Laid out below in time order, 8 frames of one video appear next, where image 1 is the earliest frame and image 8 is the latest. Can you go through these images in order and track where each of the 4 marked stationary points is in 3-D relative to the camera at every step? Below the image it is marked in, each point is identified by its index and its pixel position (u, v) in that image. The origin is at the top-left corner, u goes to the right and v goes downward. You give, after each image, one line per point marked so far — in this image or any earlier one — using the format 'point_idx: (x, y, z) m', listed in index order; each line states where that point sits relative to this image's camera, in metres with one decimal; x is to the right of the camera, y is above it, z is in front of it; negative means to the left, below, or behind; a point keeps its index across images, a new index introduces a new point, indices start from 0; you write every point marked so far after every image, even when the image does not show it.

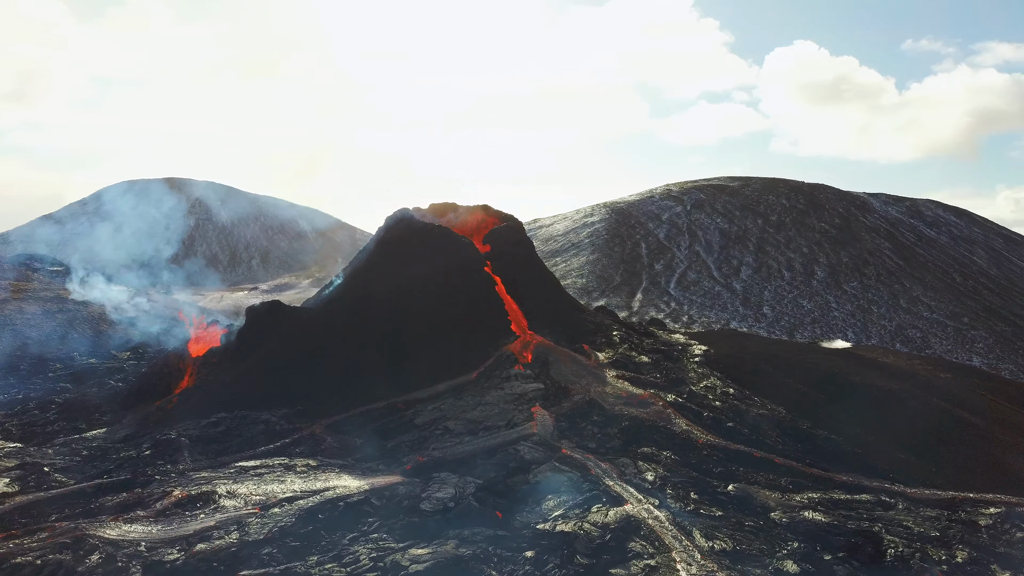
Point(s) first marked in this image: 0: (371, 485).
0: (-3.0, -4.3, +12.3) m
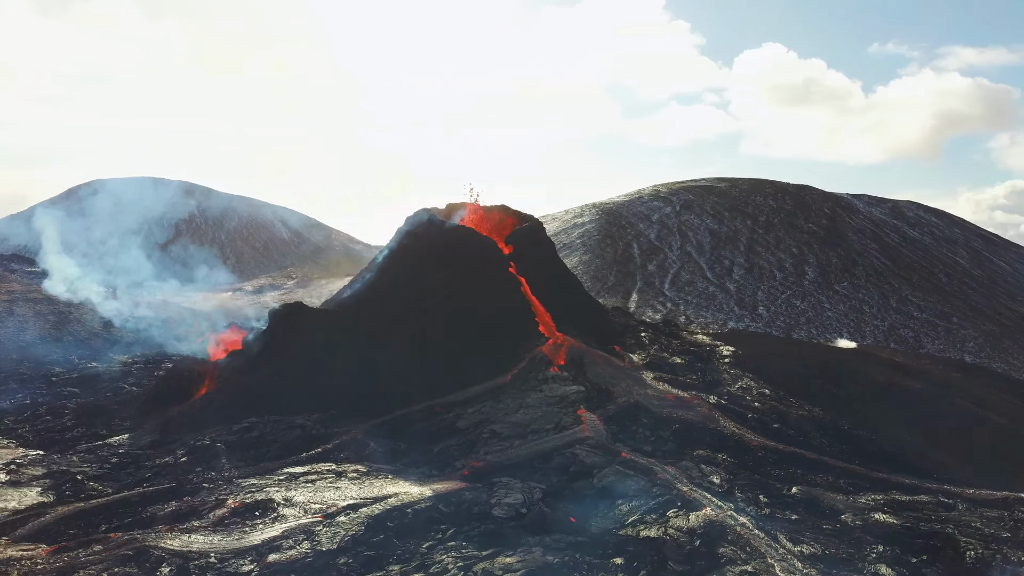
0: (-1.6, -4.3, +12.0) m
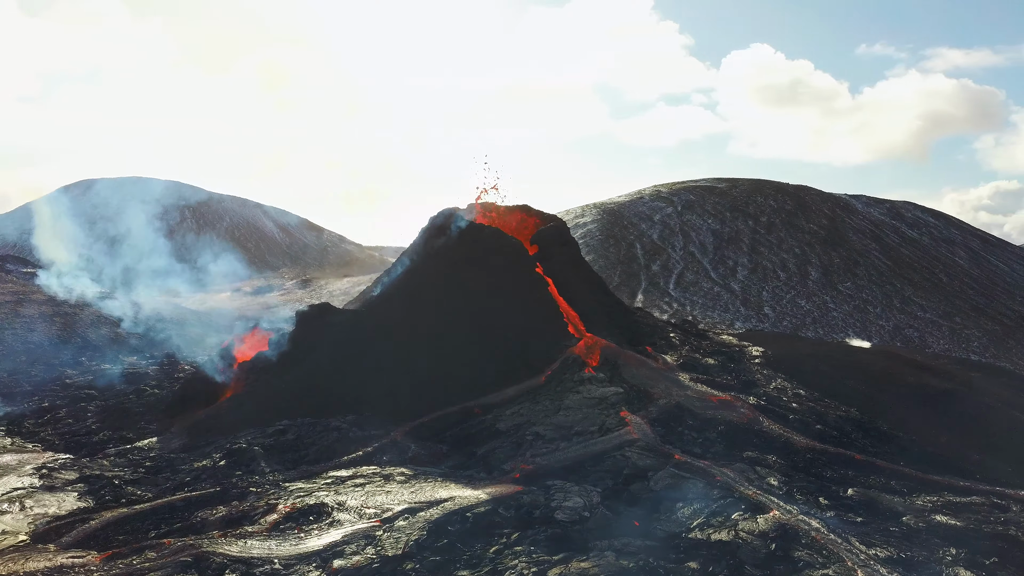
0: (-0.4, -4.3, +11.8) m
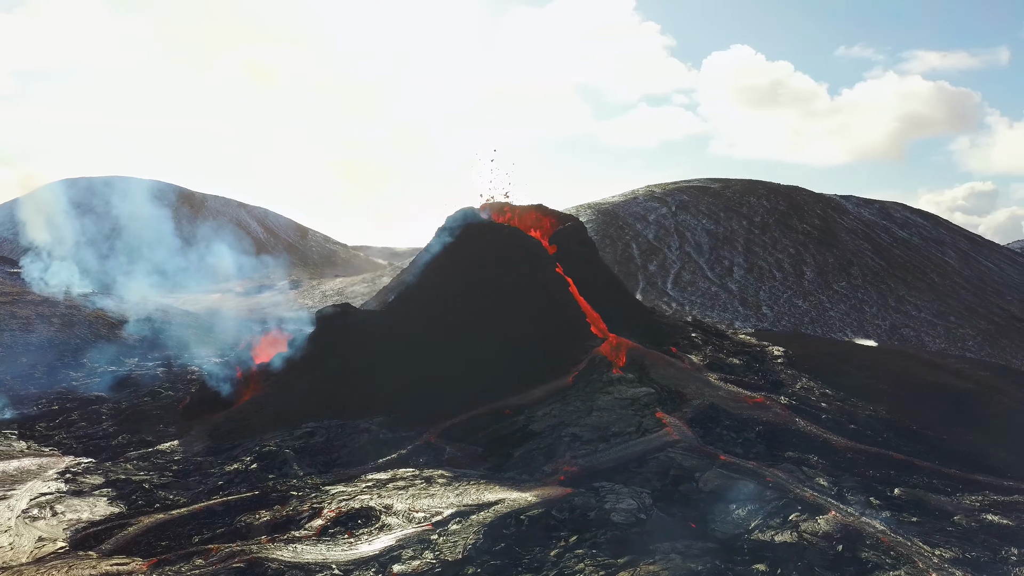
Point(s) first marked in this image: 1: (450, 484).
0: (+0.6, -4.3, +11.7) m
1: (-1.4, -4.5, +13.2) m
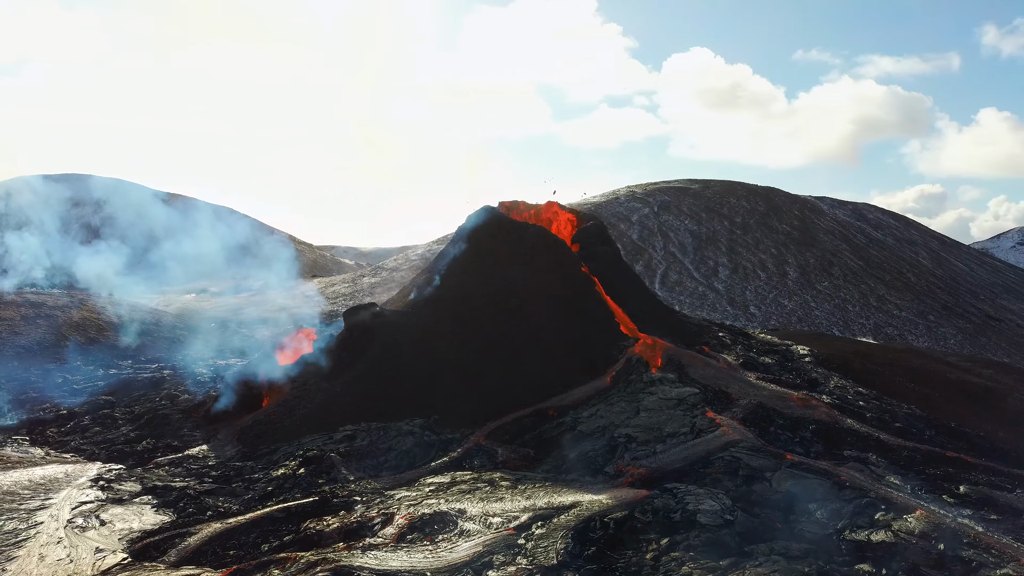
0: (+2.2, -4.3, +11.6) m
1: (+0.1, -4.5, +13.0) m
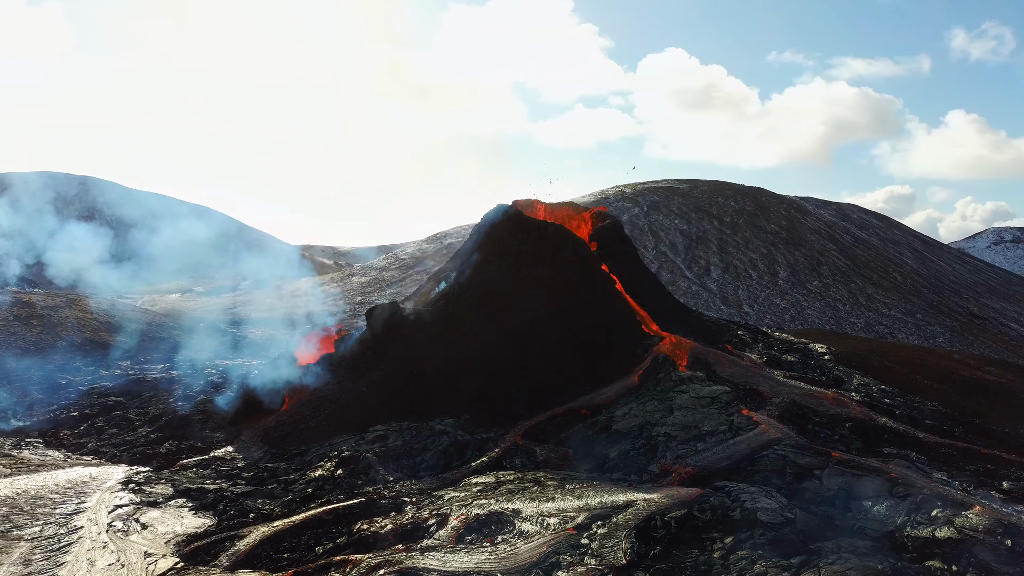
0: (+3.3, -4.3, +11.5) m
1: (+1.2, -4.5, +12.9) m
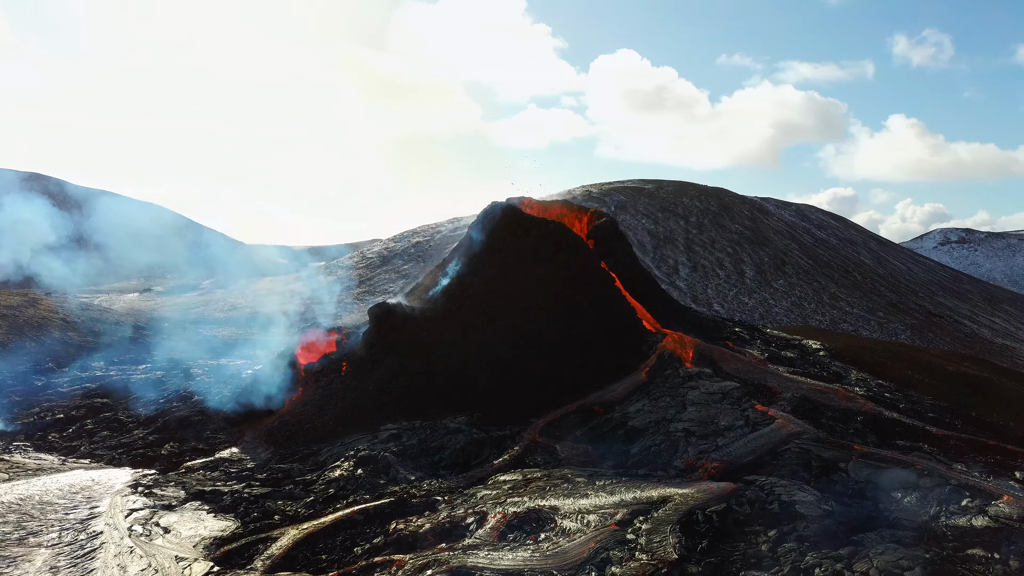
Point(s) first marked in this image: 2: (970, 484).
0: (+4.0, -4.2, +11.7) m
1: (+1.9, -4.4, +12.9) m
2: (+9.1, -4.0, +11.3) m
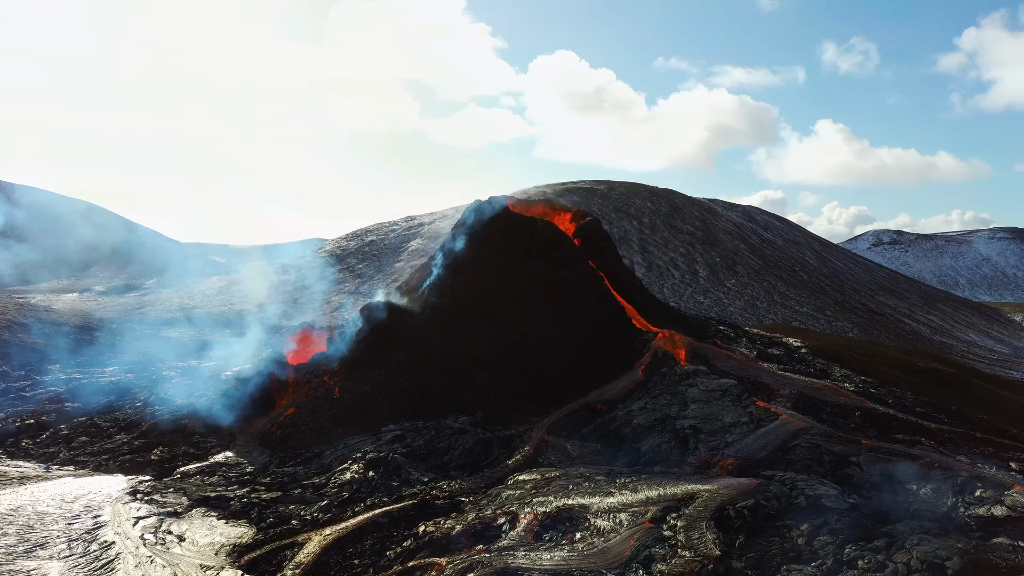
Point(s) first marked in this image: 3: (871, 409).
0: (+4.6, -4.2, +11.9) m
1: (+2.4, -4.4, +13.0) m
2: (+9.7, -4.0, +11.9) m
3: (+10.4, -3.5, +16.5) m
